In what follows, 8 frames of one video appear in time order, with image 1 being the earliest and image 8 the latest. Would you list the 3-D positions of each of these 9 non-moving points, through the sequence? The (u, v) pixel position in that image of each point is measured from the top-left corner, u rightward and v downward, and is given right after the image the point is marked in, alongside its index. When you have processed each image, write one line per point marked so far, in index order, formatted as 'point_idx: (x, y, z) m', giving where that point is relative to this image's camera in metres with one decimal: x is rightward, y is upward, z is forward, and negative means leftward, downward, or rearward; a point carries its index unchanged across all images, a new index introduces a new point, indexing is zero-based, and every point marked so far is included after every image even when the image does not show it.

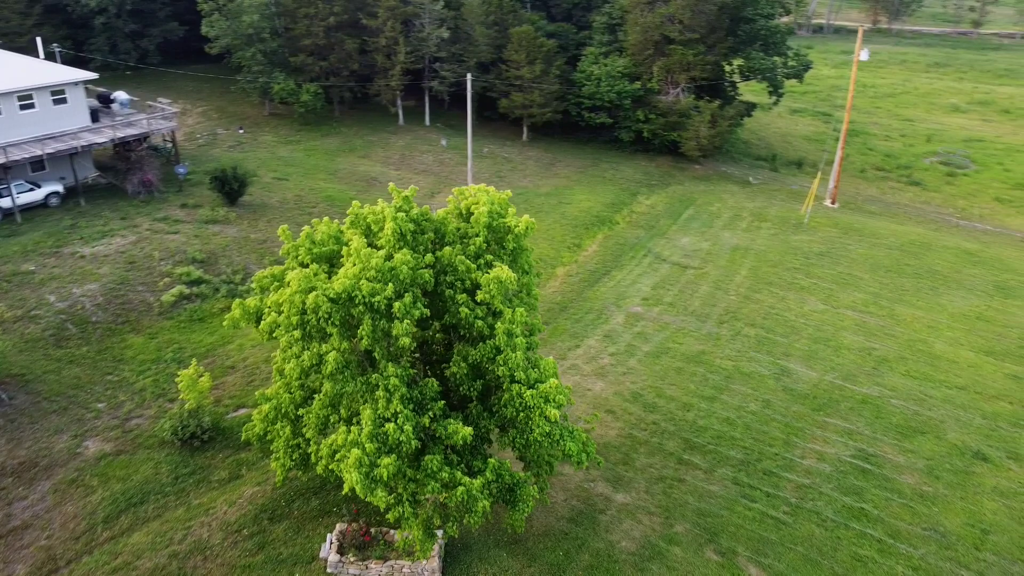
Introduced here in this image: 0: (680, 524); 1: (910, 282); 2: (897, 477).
0: (+2.3, -3.2, +10.9) m
1: (+9.1, +0.2, +18.5) m
2: (+5.8, -2.8, +12.1) m
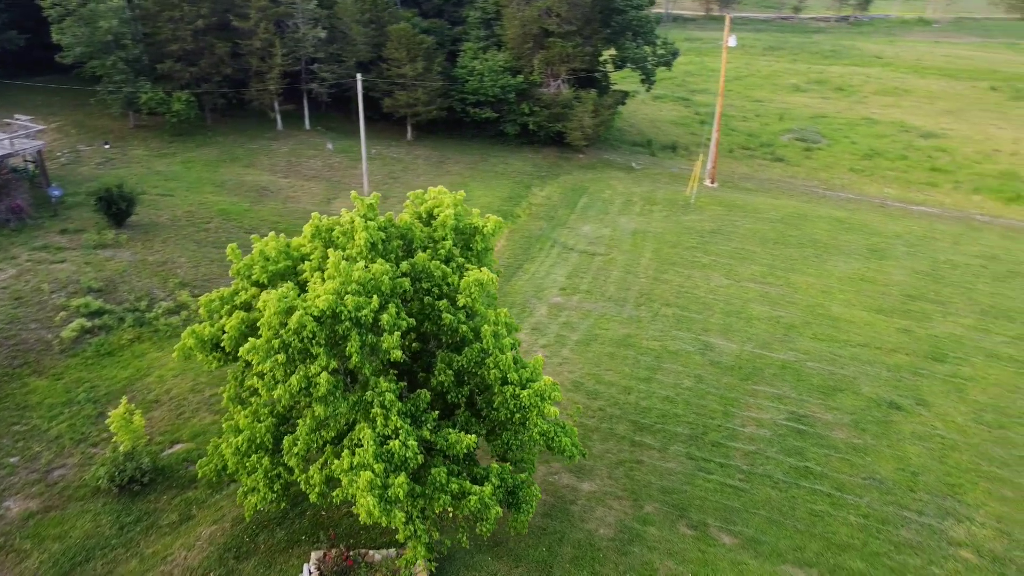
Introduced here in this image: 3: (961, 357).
0: (+1.9, -3.0, +11.2) m
1: (+7.0, +0.9, +19.8) m
2: (+5.1, -2.3, +13.0) m
3: (+8.5, -1.3, +15.3) m
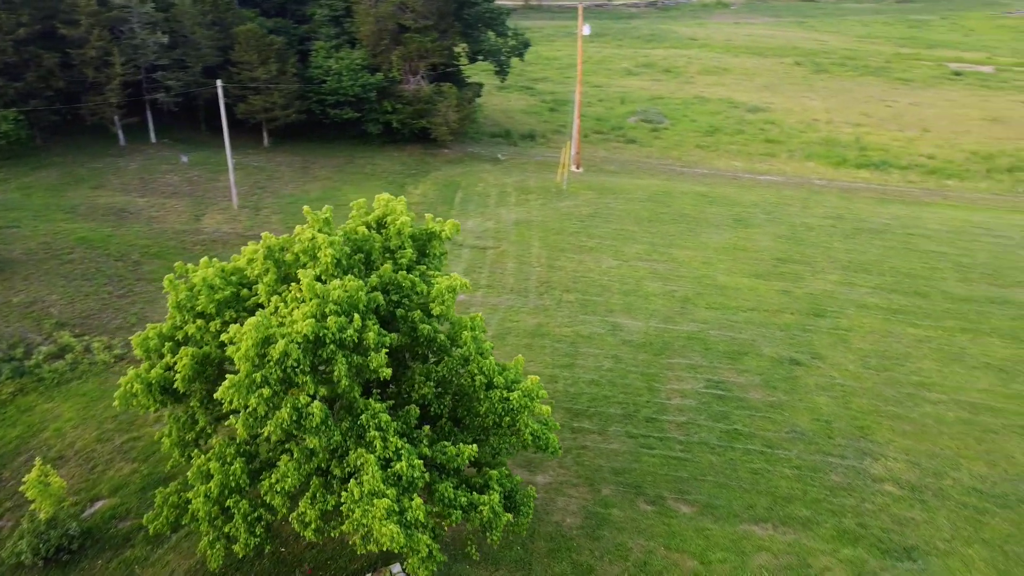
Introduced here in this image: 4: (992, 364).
0: (+1.3, -2.8, +11.5) m
1: (+4.1, +1.6, +20.8) m
2: (+4.0, -1.8, +13.9) m
3: (+6.8, -0.5, +16.7) m
4: (+8.9, -1.4, +14.9) m
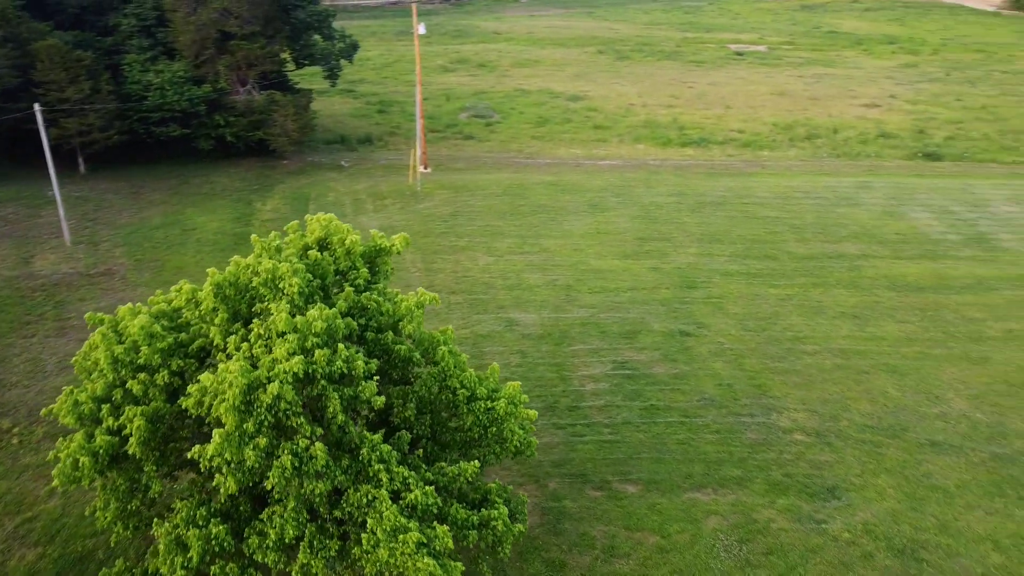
0: (+0.6, -2.8, +11.6) m
1: (+0.6, +1.8, +21.2) m
2: (+2.5, -1.5, +14.5) m
3: (+4.3, +0.2, +17.9) m
4: (+6.9, -0.5, +16.7) m
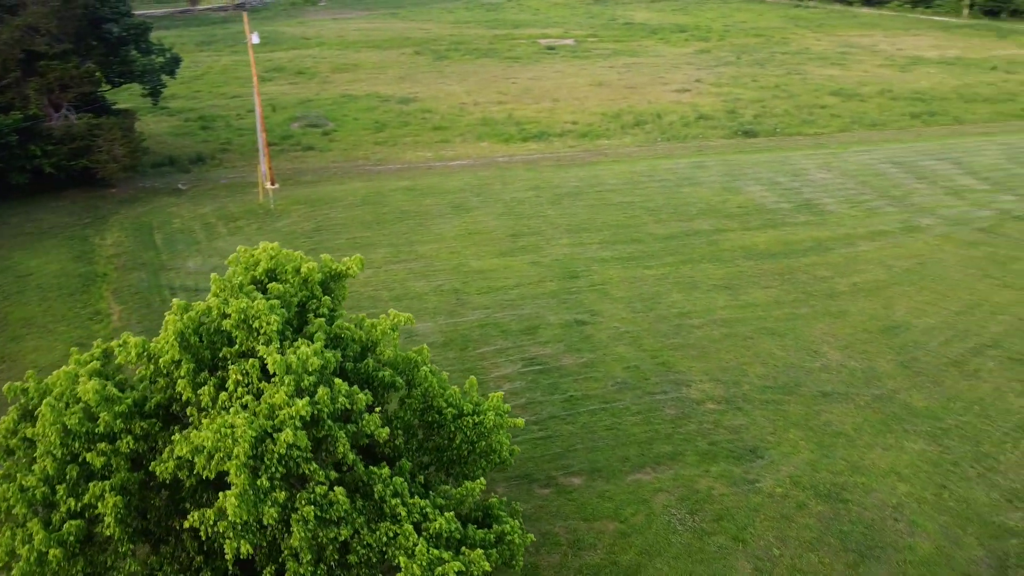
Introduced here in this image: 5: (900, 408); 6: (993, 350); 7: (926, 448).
0: (-0.2, -2.8, +11.5) m
1: (-2.9, +1.6, +20.9) m
2: (+0.9, -1.4, +14.8) m
3: (+1.7, +0.4, +18.5) m
4: (+4.5, +0.1, +17.9) m
5: (+6.6, -2.0, +13.6) m
6: (+9.3, -1.2, +15.5) m
7: (+6.5, -2.5, +12.6) m
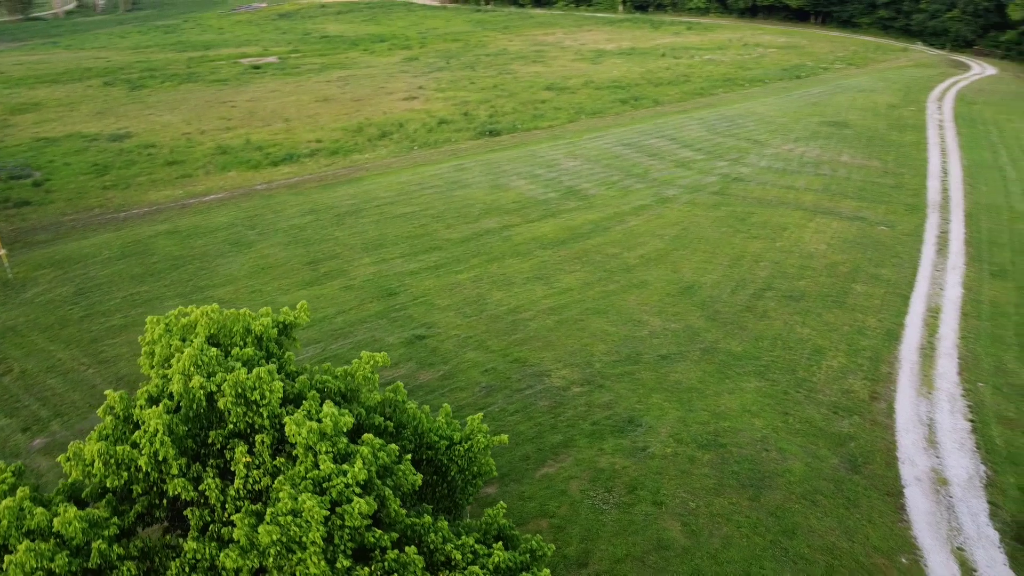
0: (-1.3, -3.1, +11.1) m
1: (-7.8, +0.4, +18.9) m
2: (-1.7, -1.7, +14.5) m
3: (-2.5, +0.1, +18.3) m
4: (+0.4, +0.2, +18.7) m
5: (+4.1, -1.3, +15.4) m
6: (+5.8, -0.1, +18.1) m
7: (+4.4, -1.7, +14.5) m
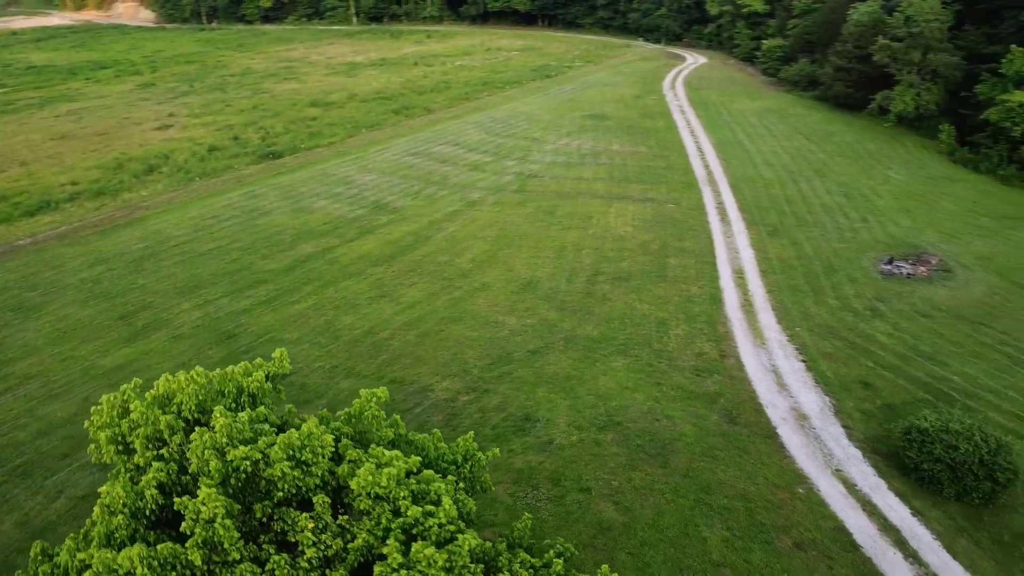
0: (-2.0, -3.5, +10.6) m
1: (-10.9, -1.3, +16.0) m
2: (-3.6, -2.2, +13.7) m
3: (-5.8, -0.8, +17.0) m
4: (-3.2, -0.2, +18.2) m
5: (+1.5, -1.1, +16.3) m
6: (+2.1, +0.3, +19.3) m
7: (+2.2, -1.4, +15.5) m
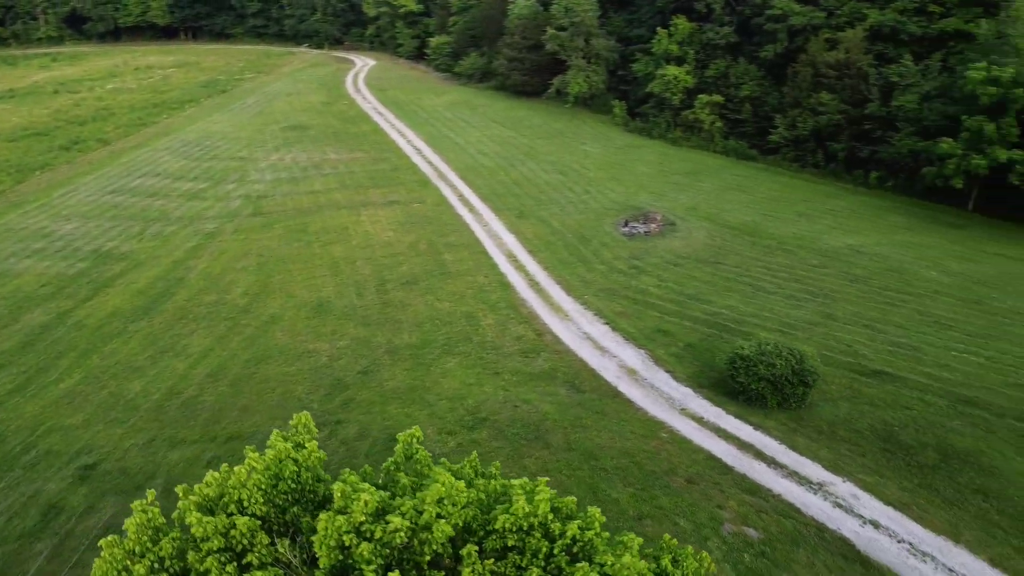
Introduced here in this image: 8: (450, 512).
0: (-2.5, -4.1, +9.6) m
1: (-13.1, -3.8, +11.0) m
2: (-5.4, -3.2, +11.8) m
3: (-8.9, -2.3, +13.9) m
4: (-7.2, -1.3, +16.1) m
5: (-2.1, -1.2, +16.1) m
6: (-2.9, +0.1, +19.1) m
7: (-1.0, -1.4, +15.7) m
8: (-0.4, -1.4, +5.2) m
